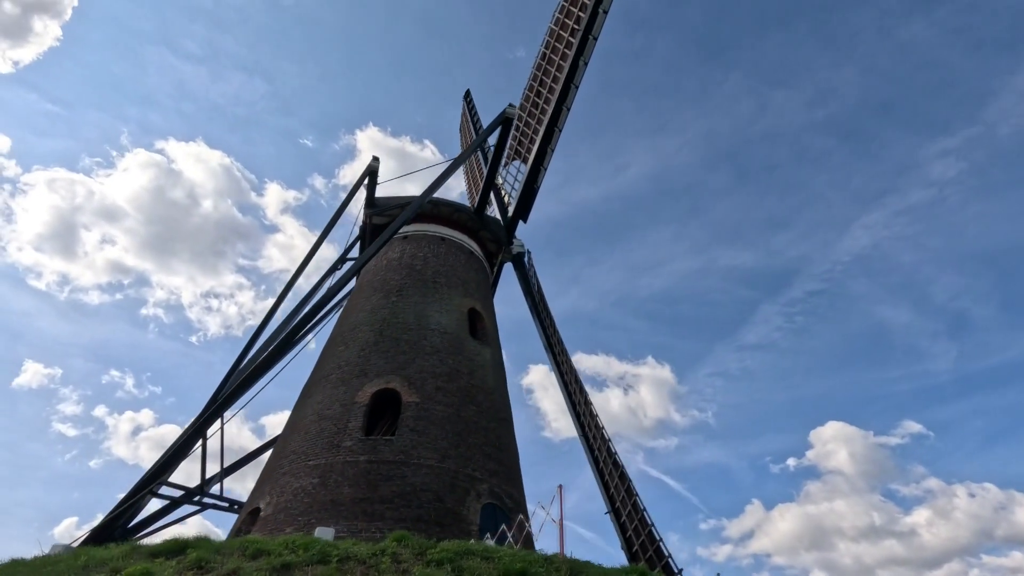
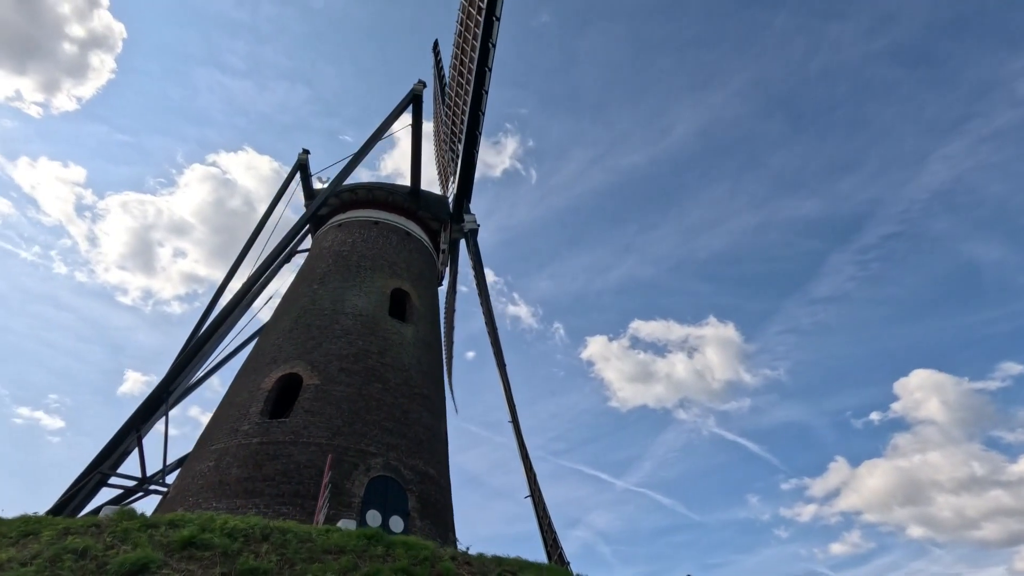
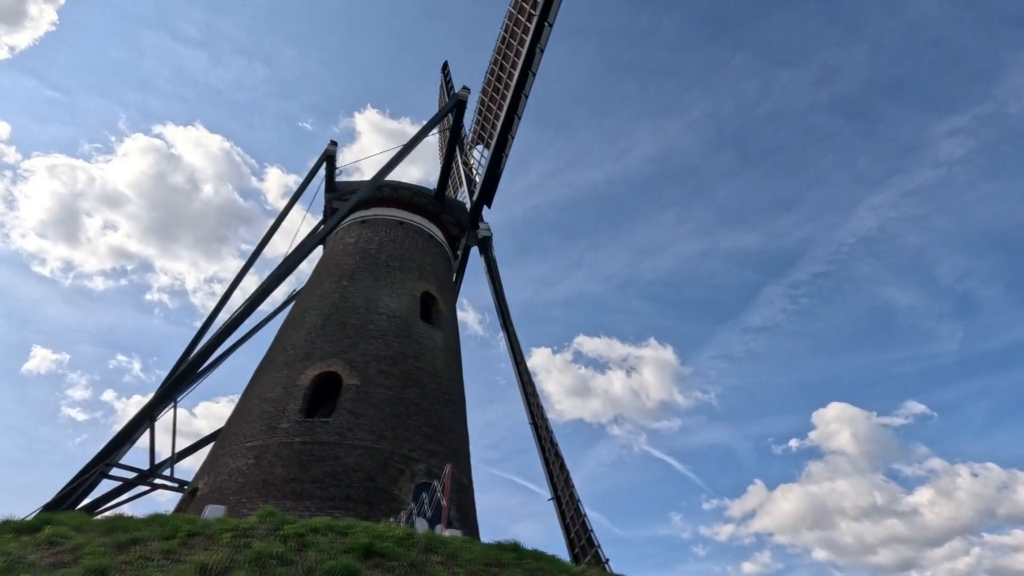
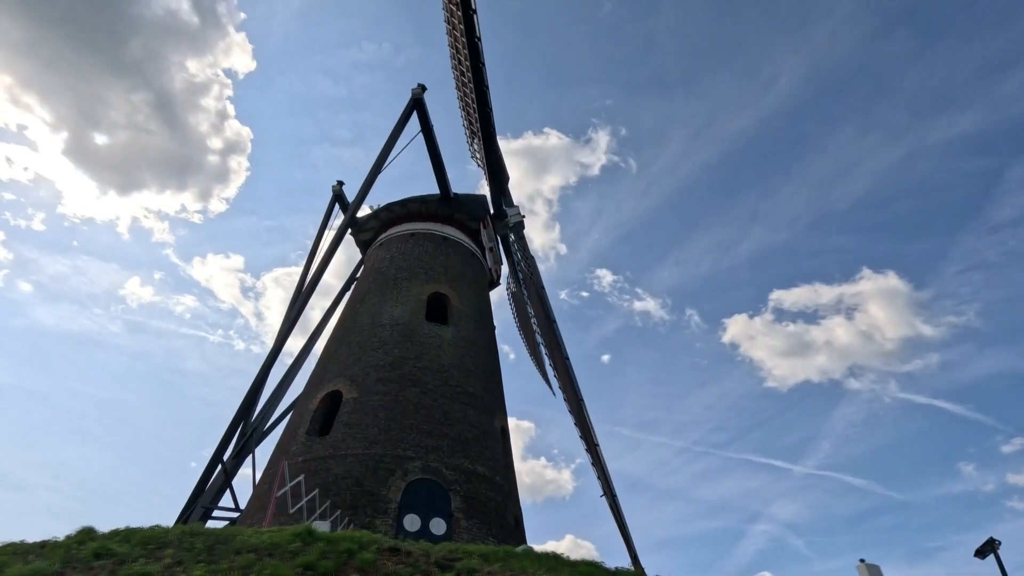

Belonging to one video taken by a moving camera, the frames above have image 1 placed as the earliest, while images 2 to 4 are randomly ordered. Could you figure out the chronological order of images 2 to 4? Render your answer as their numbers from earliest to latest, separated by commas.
3, 2, 4
